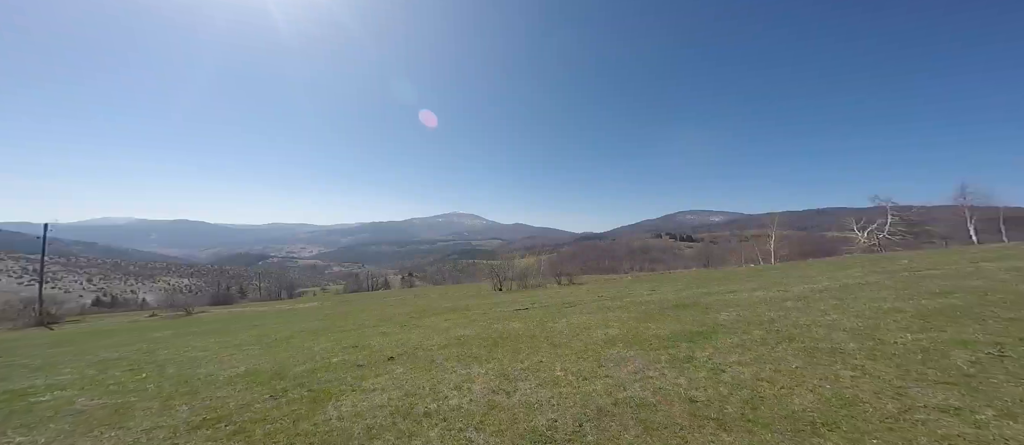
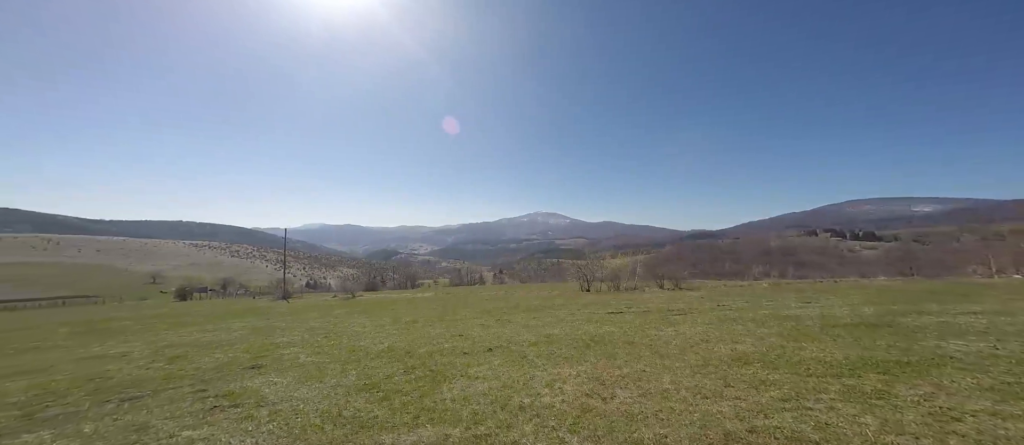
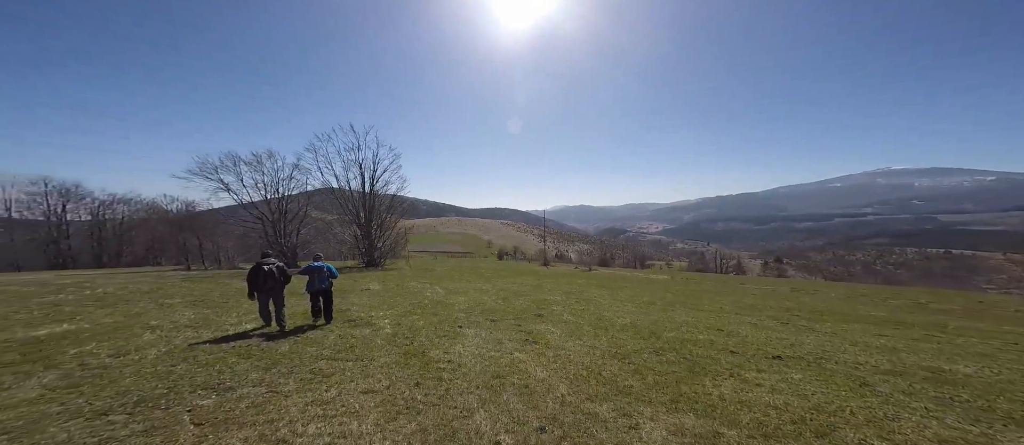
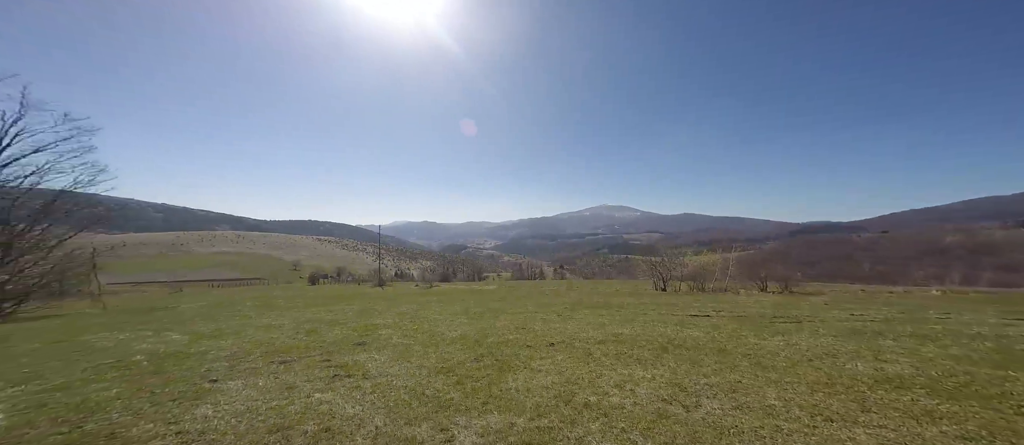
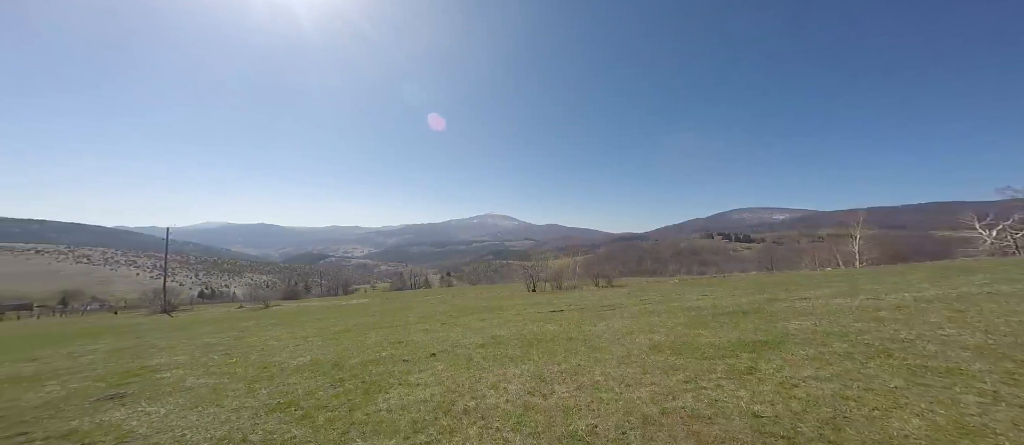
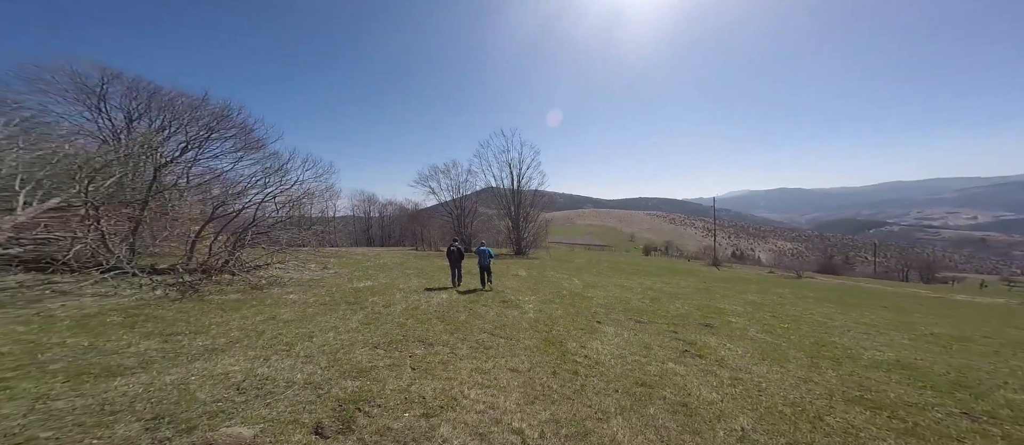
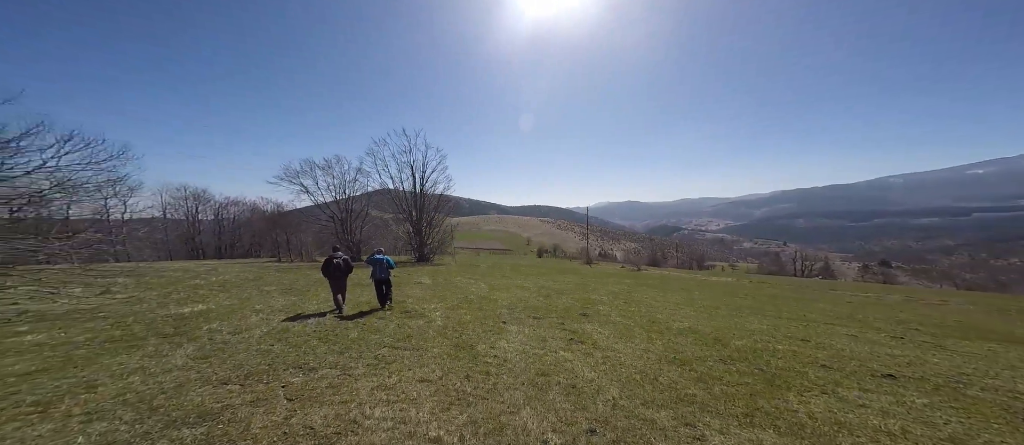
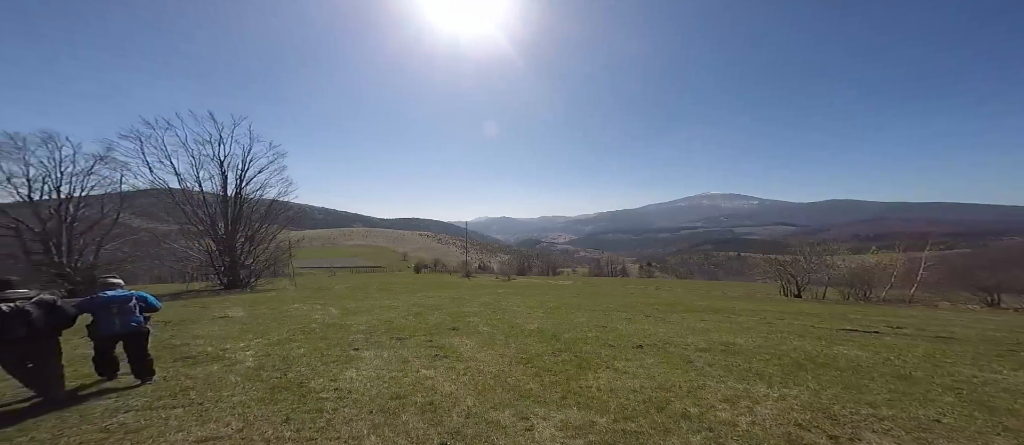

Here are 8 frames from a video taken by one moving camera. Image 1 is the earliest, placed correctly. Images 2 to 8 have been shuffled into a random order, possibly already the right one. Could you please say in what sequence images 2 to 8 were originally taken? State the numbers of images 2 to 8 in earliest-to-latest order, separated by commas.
5, 2, 4, 8, 3, 7, 6
